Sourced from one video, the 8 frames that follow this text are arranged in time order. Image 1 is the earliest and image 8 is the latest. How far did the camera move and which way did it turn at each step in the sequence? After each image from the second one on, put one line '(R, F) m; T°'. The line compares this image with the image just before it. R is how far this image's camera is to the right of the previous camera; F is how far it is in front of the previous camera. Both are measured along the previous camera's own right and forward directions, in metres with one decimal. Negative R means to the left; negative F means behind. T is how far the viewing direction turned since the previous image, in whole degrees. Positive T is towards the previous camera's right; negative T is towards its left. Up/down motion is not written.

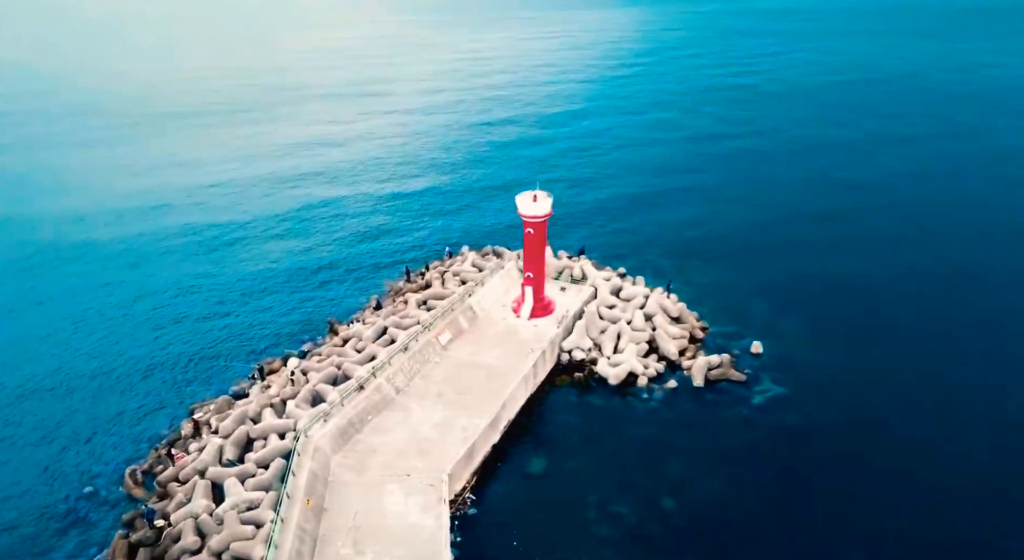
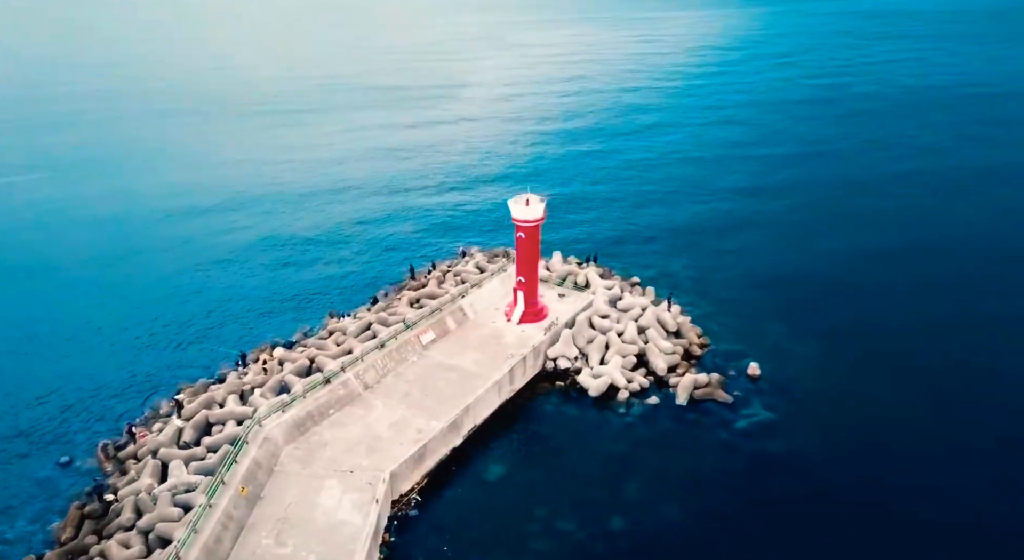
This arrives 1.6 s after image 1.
(+3.3, +0.5) m; -6°
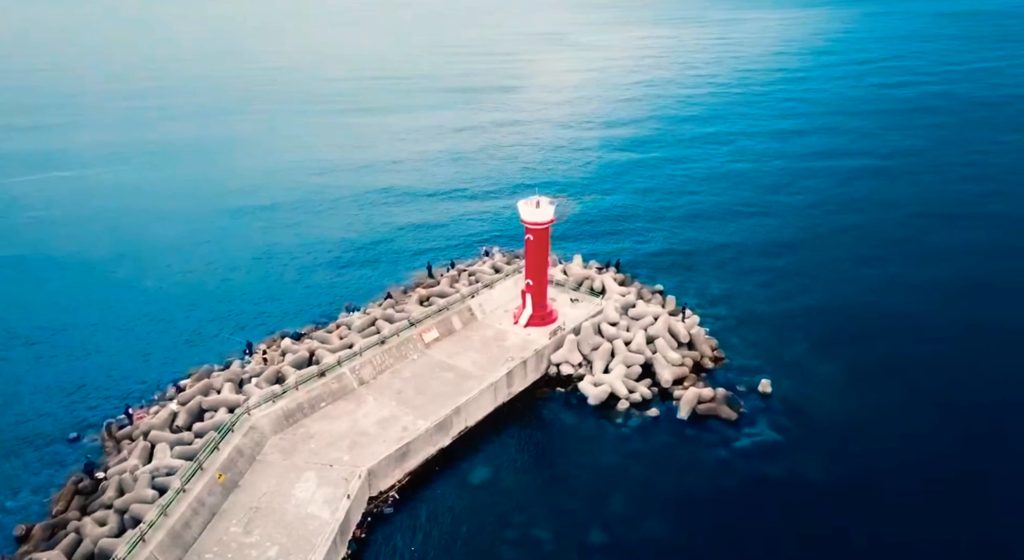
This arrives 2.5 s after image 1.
(+2.0, +0.4) m; -5°
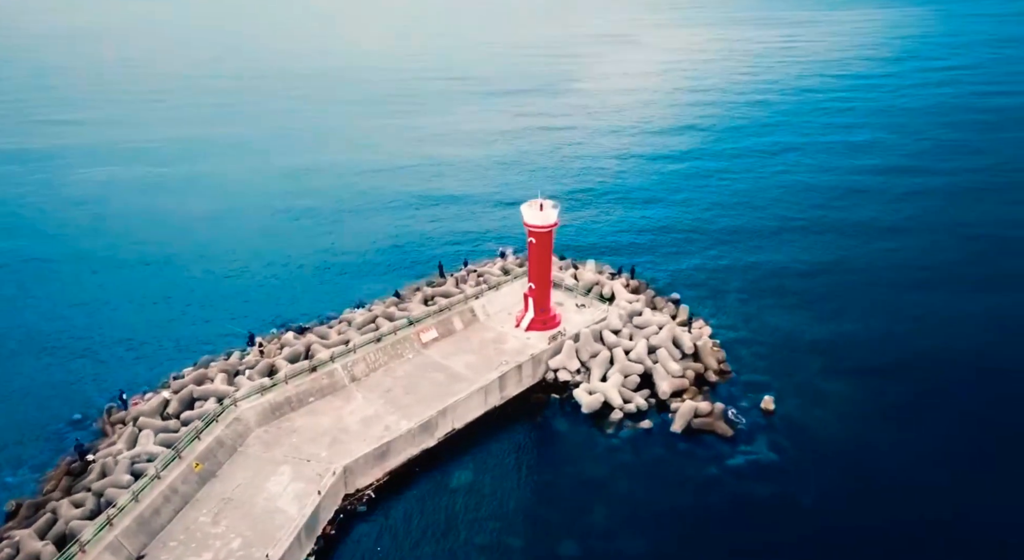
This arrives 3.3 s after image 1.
(+1.9, +0.3) m; -4°
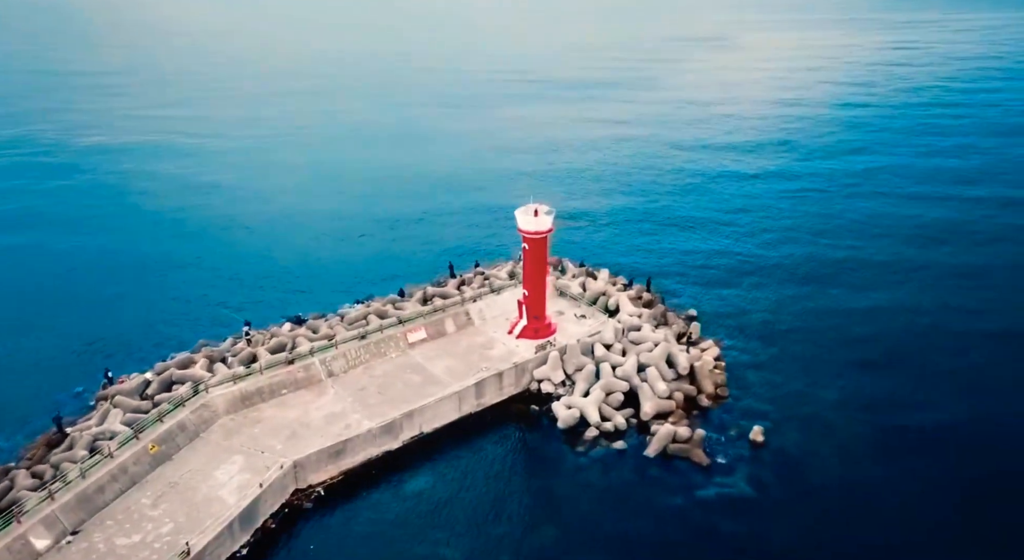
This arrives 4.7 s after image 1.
(+3.3, +0.7) m; -7°
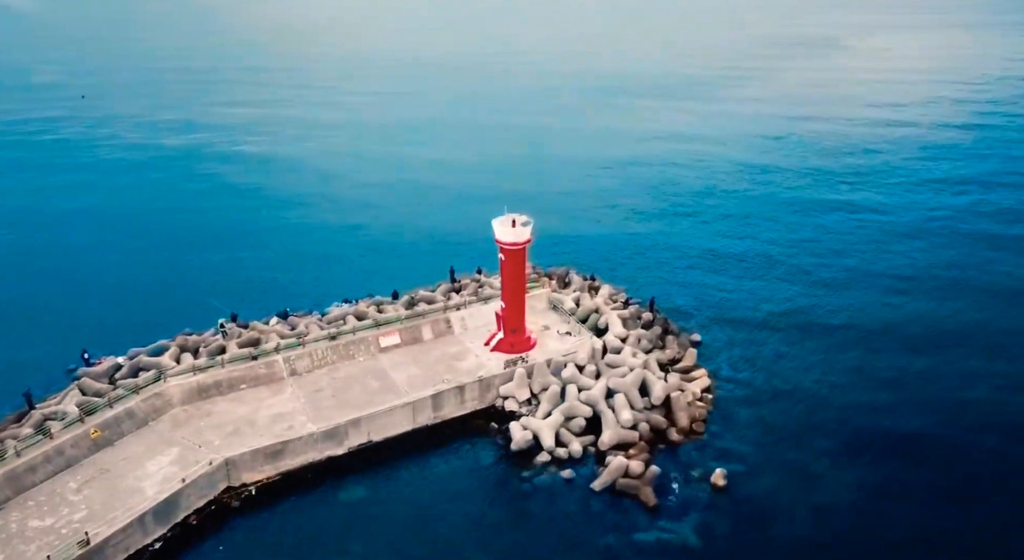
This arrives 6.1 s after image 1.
(+3.9, +1.0) m; -7°
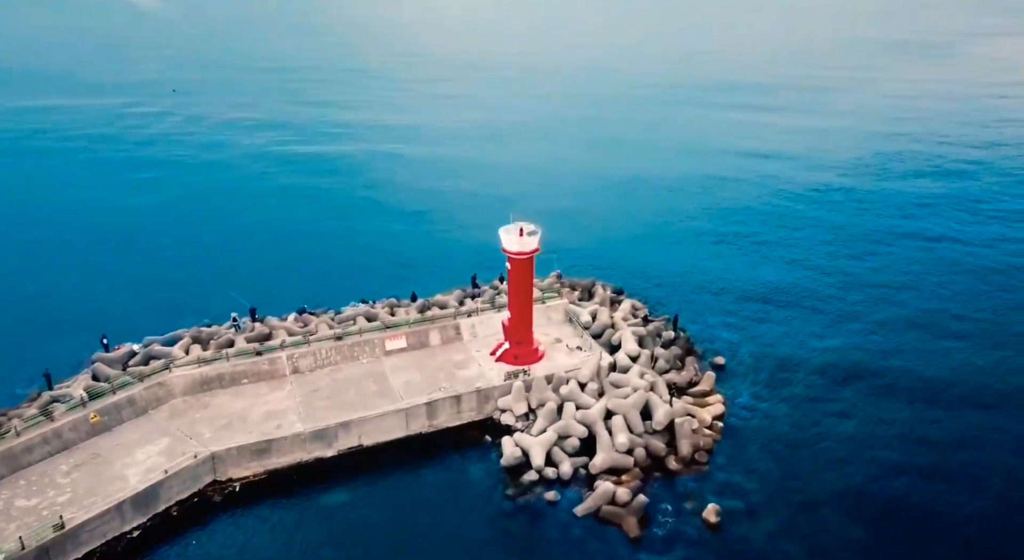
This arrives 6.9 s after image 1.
(+2.2, +0.7) m; -6°
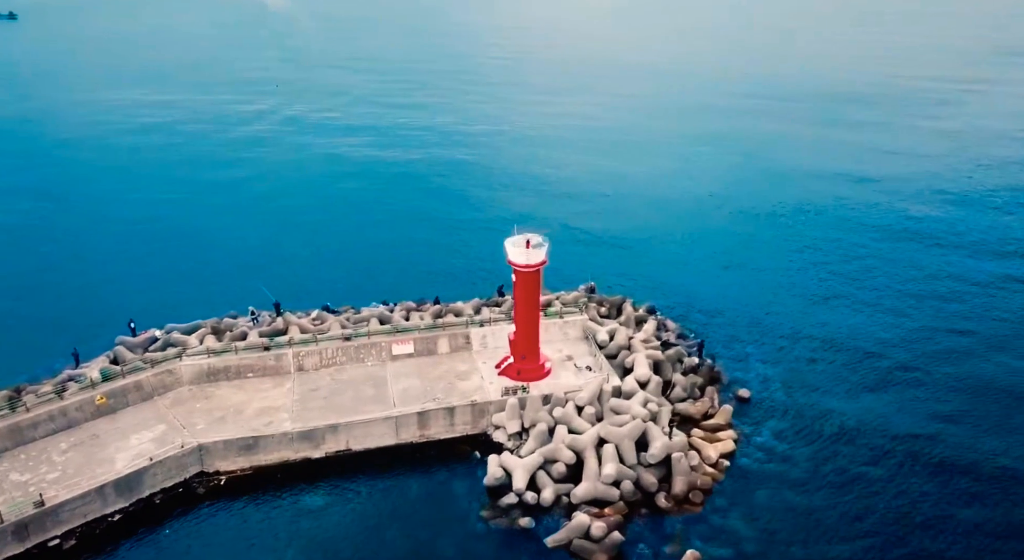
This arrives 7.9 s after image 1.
(+2.8, +0.8) m; -8°
